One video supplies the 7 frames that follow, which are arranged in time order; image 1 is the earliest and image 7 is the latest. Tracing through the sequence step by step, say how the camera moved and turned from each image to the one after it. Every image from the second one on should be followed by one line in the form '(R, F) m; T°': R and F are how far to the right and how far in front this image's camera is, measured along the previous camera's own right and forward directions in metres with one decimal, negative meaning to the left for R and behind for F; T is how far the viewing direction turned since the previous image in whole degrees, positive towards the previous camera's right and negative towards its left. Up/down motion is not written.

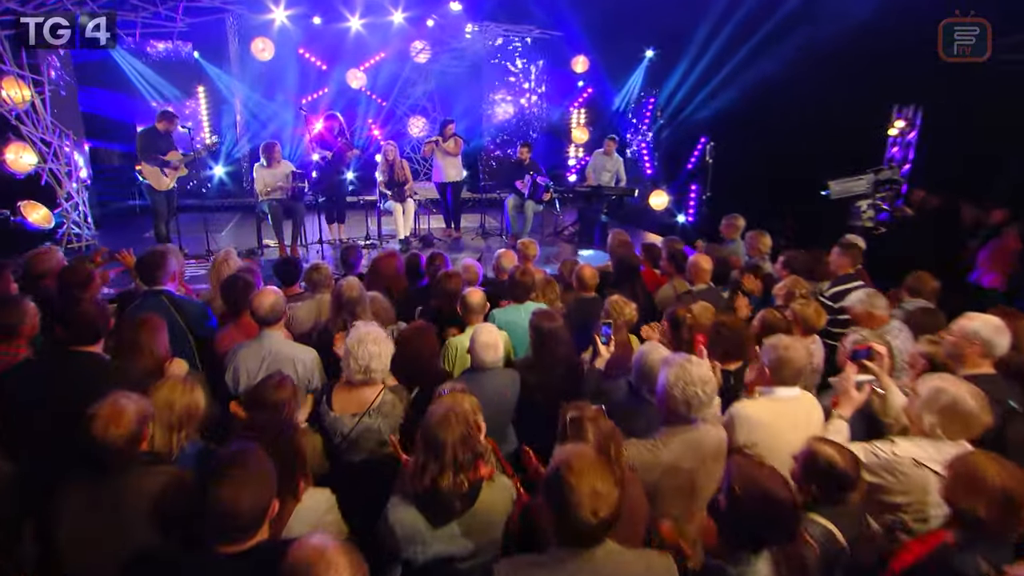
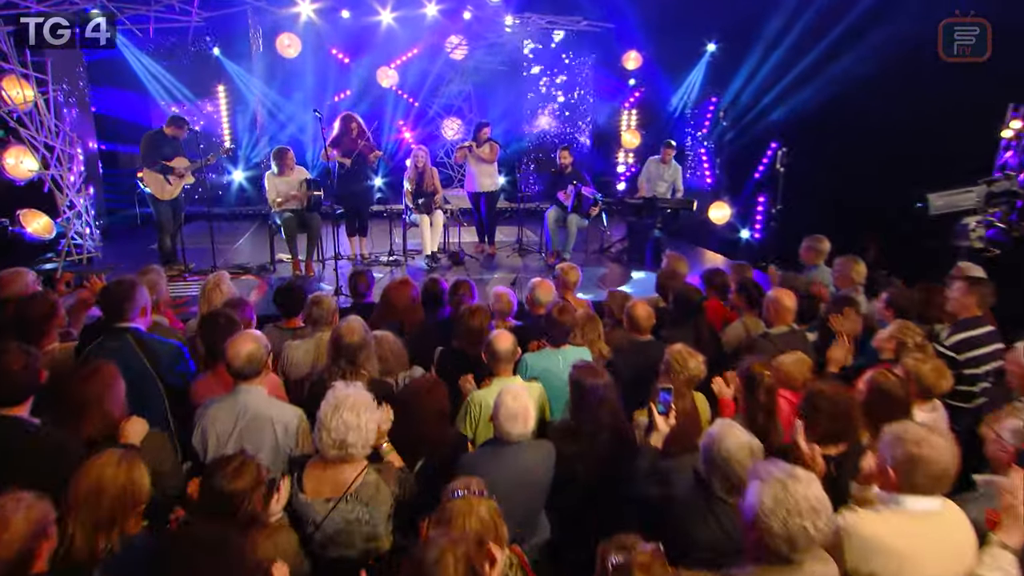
(0.0, +0.7) m; -5°
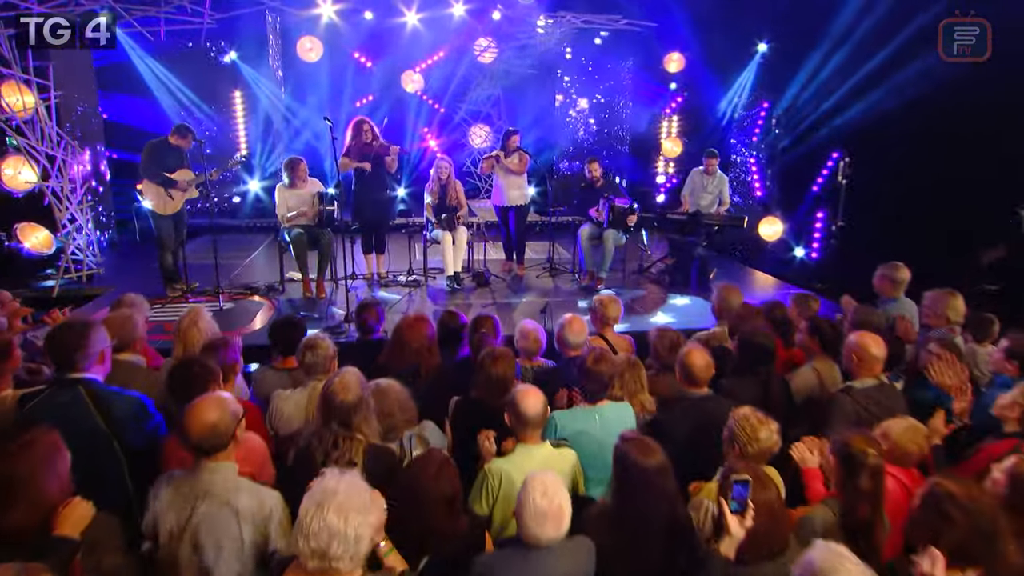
(0.0, +0.6) m; -3°
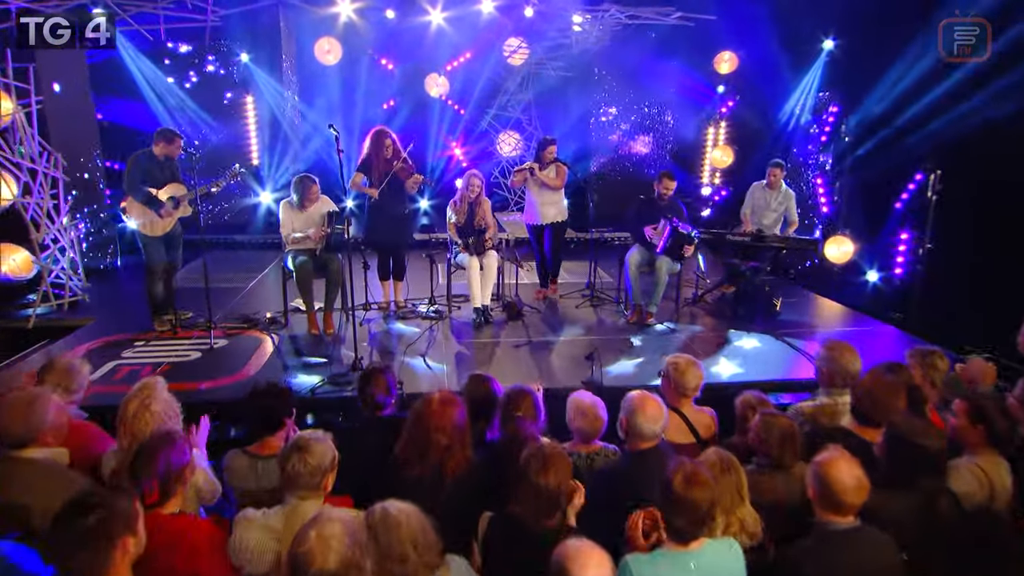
(-0.2, +0.9) m; -2°
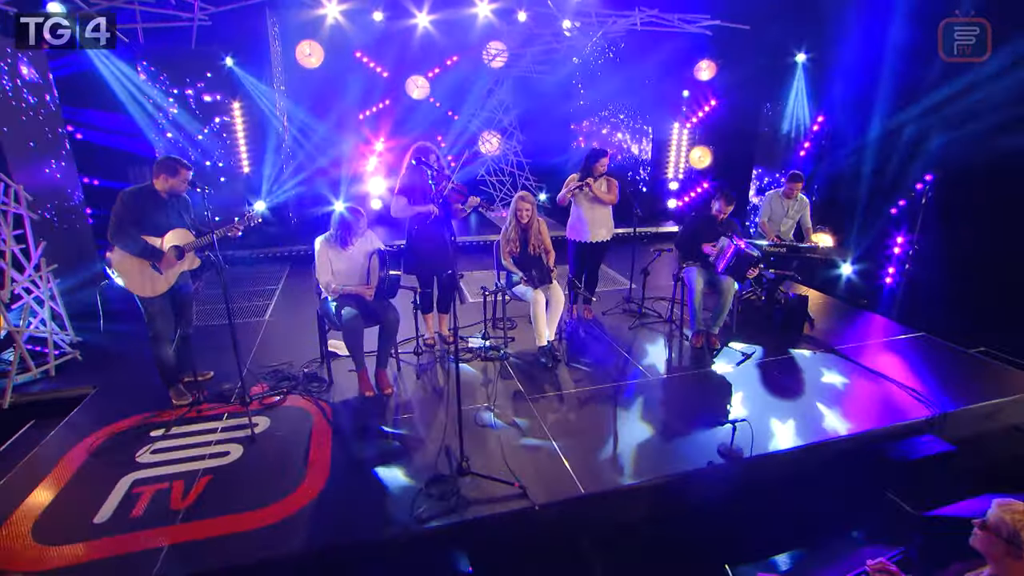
(-1.3, +0.5) m; +7°
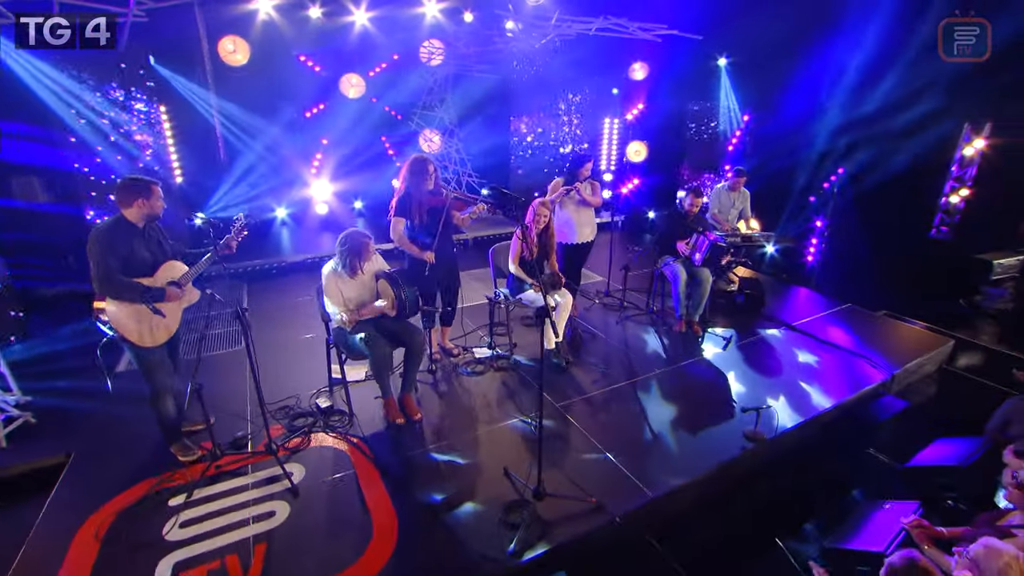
(-1.0, +0.1) m; +11°
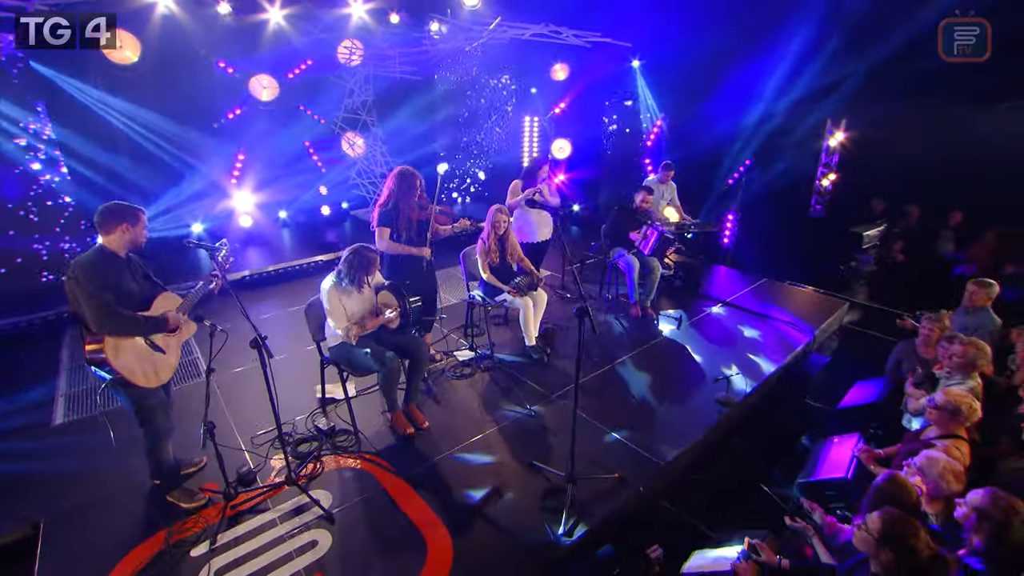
(-0.8, -0.1) m; +12°
